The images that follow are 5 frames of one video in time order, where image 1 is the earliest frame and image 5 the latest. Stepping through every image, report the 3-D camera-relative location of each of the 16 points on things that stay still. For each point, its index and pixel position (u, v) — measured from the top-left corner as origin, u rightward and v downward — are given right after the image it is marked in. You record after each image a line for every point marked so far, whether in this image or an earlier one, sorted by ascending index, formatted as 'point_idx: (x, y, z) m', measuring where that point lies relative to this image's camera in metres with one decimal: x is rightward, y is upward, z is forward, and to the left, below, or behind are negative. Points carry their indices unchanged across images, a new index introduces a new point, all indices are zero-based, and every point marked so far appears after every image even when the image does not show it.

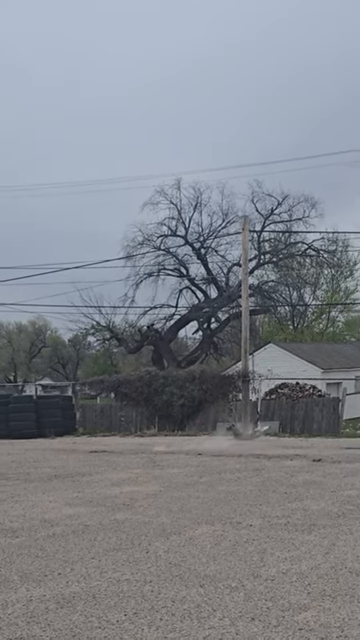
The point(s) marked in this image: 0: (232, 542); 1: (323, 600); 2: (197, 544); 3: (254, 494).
0: (+0.5, -2.1, +14.4) m
1: (+1.2, -2.4, +12.9) m
2: (+0.2, -2.2, +14.4) m
3: (+0.8, -1.8, +15.6) m
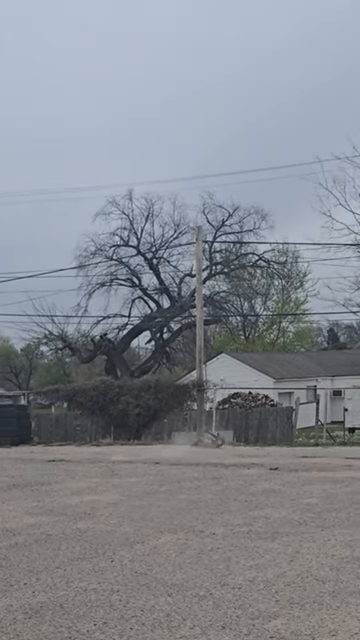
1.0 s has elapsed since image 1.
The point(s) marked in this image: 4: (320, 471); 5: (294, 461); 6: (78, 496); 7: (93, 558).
0: (+0.2, -2.2, +14.5) m
1: (+1.0, -2.5, +13.1) m
2: (-0.2, -2.3, +14.5) m
3: (+0.4, -1.9, +15.8) m
4: (+1.6, -1.7, +17.1) m
5: (+1.4, -1.6, +17.4) m
6: (-1.1, -1.9, +16.2) m
7: (-0.8, -2.3, +14.5) m
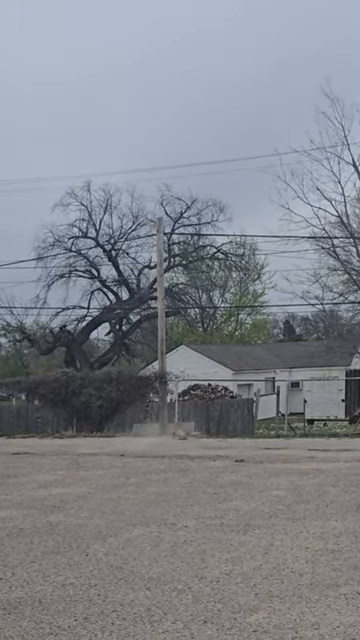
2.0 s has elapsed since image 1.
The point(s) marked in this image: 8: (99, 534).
0: (-0.1, -2.2, +14.6) m
1: (+0.8, -2.5, +13.2) m
2: (-0.4, -2.2, +14.6) m
3: (0.0, -1.9, +15.8) m
4: (+1.2, -1.6, +17.2) m
5: (+0.9, -1.6, +17.5) m
6: (-1.5, -1.8, +16.2) m
7: (-1.1, -2.3, +14.5) m
8: (-0.8, -2.1, +14.9) m
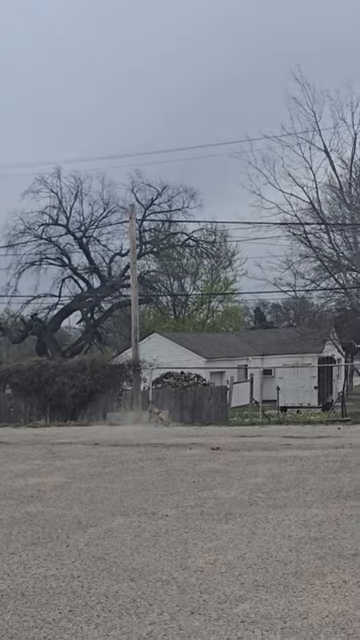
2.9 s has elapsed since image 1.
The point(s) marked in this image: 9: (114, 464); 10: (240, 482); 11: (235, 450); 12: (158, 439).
0: (-0.3, -2.1, +14.5) m
1: (+0.7, -2.4, +13.2) m
2: (-0.6, -2.1, +14.5) m
3: (-0.2, -1.7, +15.7) m
4: (+0.9, -1.5, +17.1) m
5: (+0.6, -1.4, +17.5) m
6: (-1.7, -1.7, +16.0) m
7: (-1.3, -2.2, +14.4) m
8: (-1.0, -2.0, +14.7) m
9: (-0.8, -1.6, +16.5) m
10: (+0.6, -1.7, +15.7) m
11: (+0.6, -1.5, +17.1) m
12: (-0.3, -1.4, +17.7) m
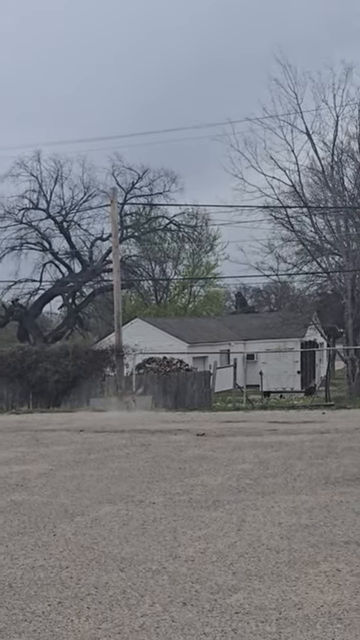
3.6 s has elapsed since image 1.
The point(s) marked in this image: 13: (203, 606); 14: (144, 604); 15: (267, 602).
0: (-0.4, -2.0, +14.4) m
1: (+0.6, -2.3, +13.1) m
2: (-0.7, -2.0, +14.3) m
3: (-0.3, -1.6, +15.6) m
4: (+0.7, -1.3, +17.0) m
5: (+0.4, -1.2, +17.4) m
6: (-1.9, -1.6, +15.9) m
7: (-1.4, -2.0, +14.2) m
8: (-1.1, -1.9, +14.6) m
9: (-0.9, -1.5, +16.3) m
10: (+0.5, -1.6, +15.6) m
11: (+0.4, -1.3, +17.0) m
12: (-0.5, -1.3, +17.6) m
13: (+0.3, -2.4, +12.4) m
14: (-0.2, -2.4, +12.5) m
15: (+0.8, -2.4, +12.5) m
